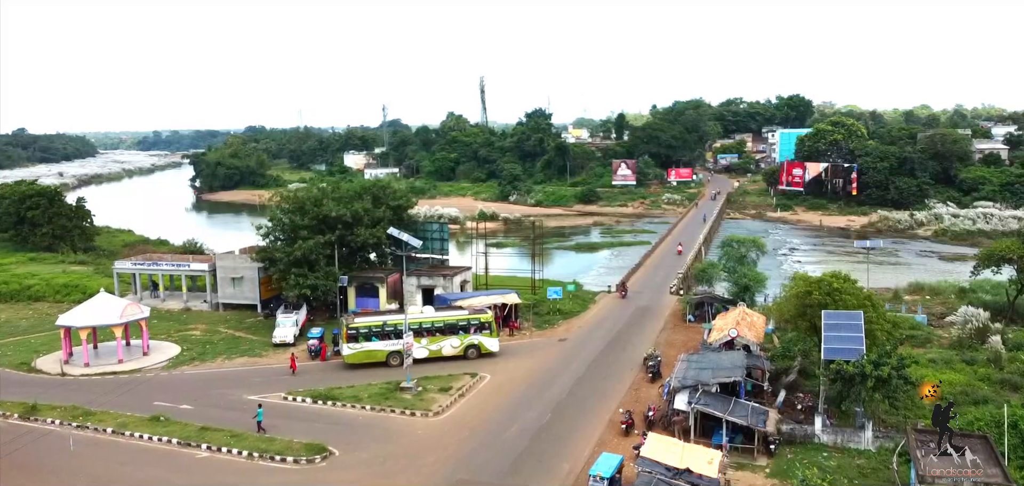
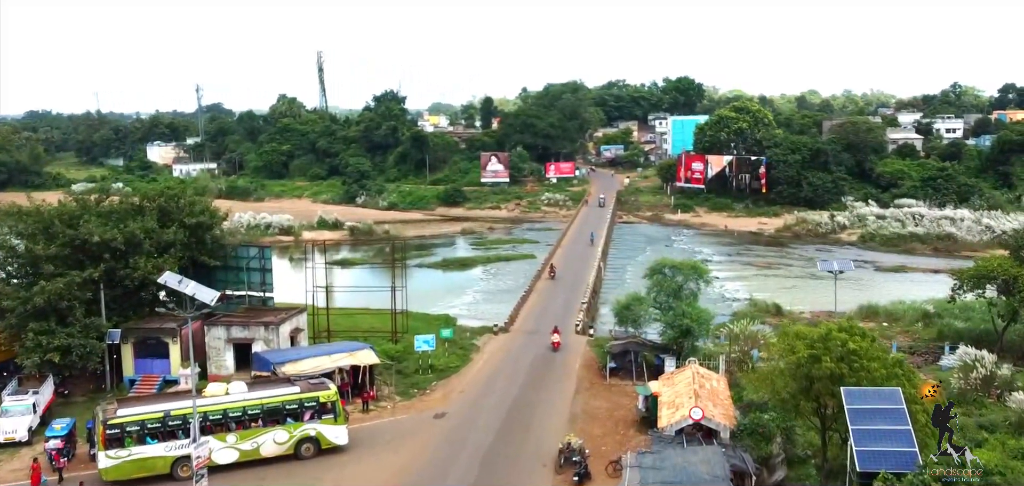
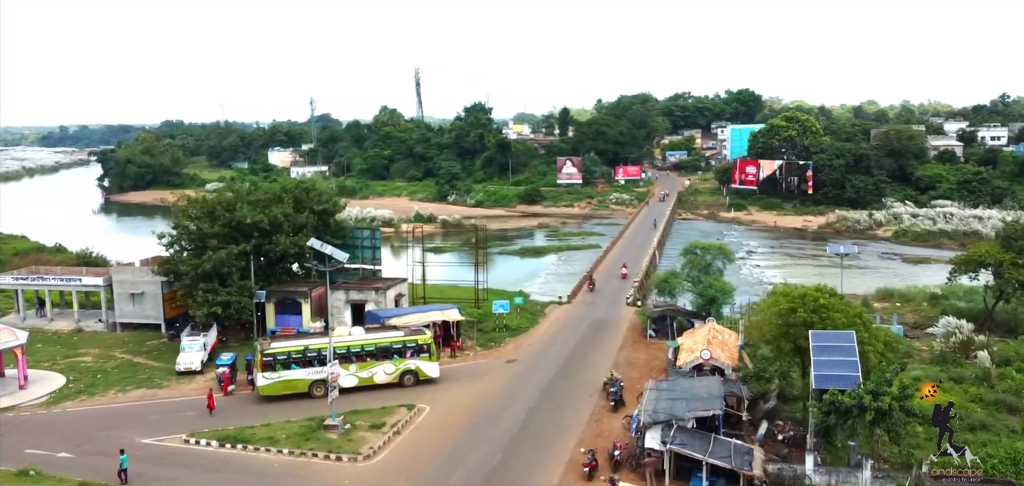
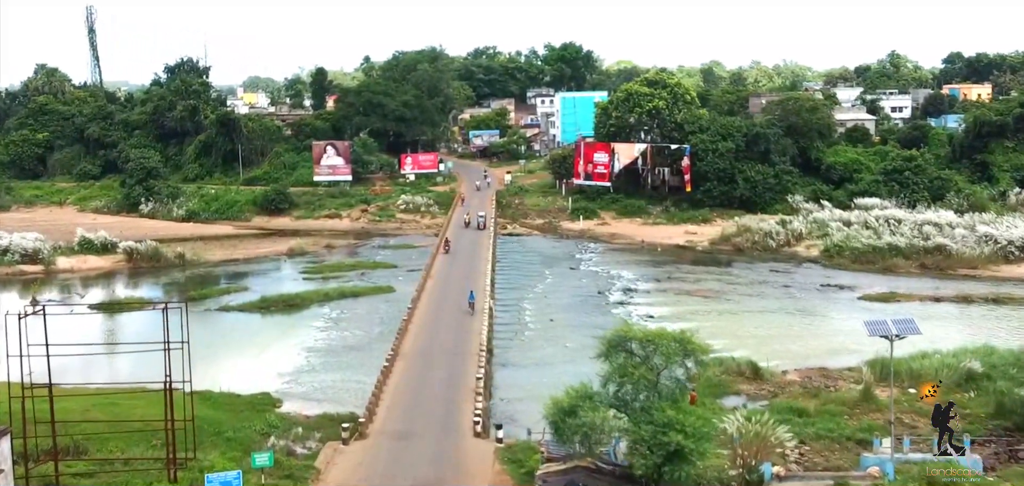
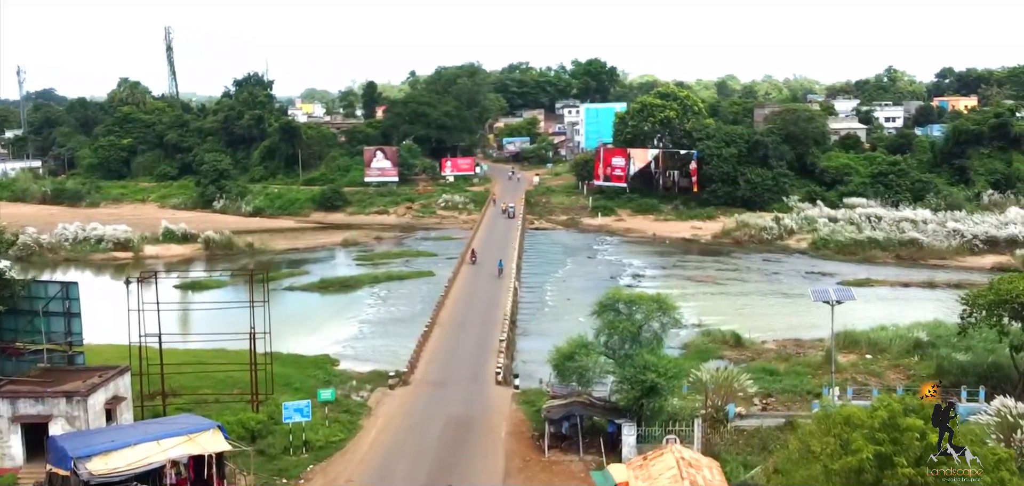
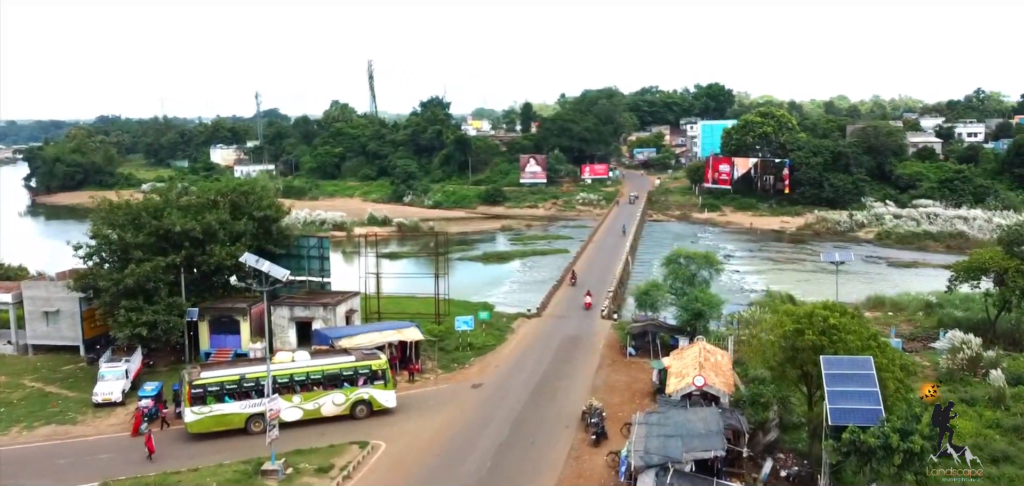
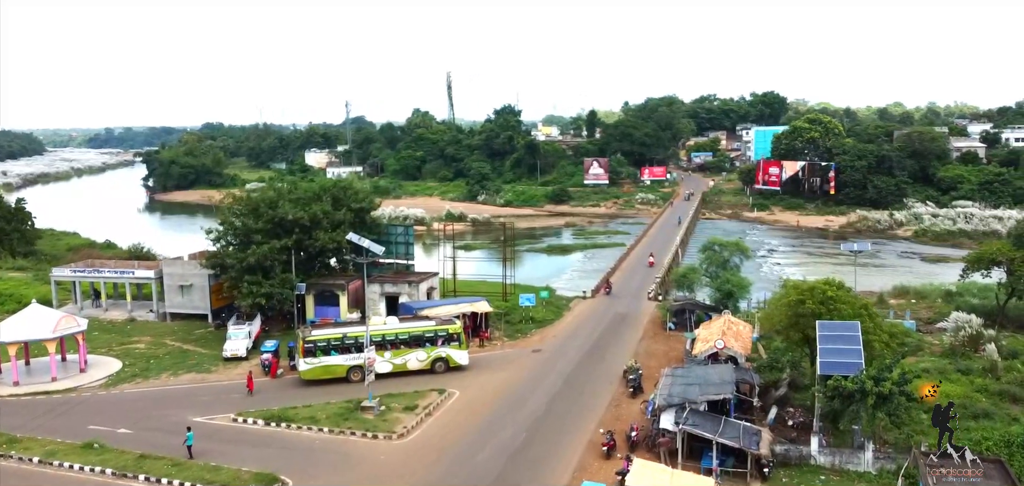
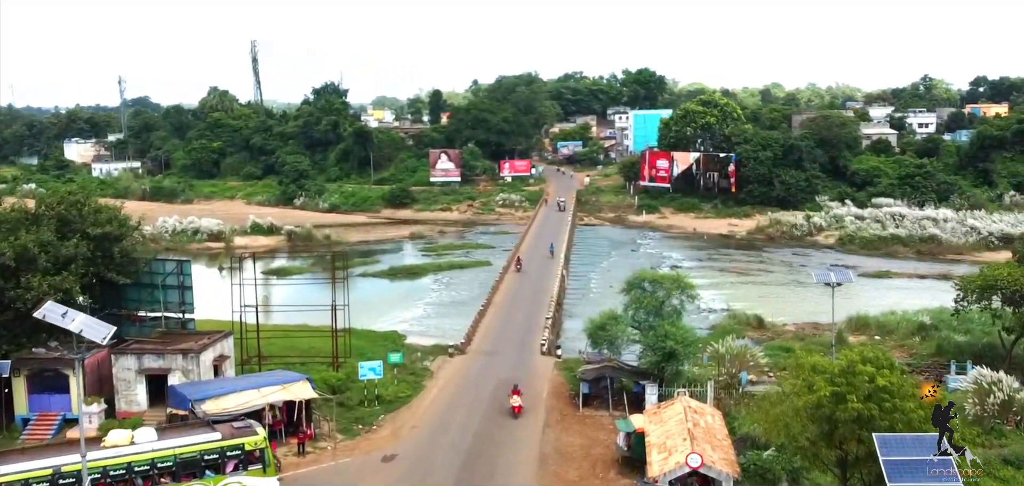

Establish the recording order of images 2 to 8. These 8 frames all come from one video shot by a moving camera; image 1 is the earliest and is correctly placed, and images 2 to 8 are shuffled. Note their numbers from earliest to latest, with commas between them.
7, 3, 6, 2, 8, 5, 4
